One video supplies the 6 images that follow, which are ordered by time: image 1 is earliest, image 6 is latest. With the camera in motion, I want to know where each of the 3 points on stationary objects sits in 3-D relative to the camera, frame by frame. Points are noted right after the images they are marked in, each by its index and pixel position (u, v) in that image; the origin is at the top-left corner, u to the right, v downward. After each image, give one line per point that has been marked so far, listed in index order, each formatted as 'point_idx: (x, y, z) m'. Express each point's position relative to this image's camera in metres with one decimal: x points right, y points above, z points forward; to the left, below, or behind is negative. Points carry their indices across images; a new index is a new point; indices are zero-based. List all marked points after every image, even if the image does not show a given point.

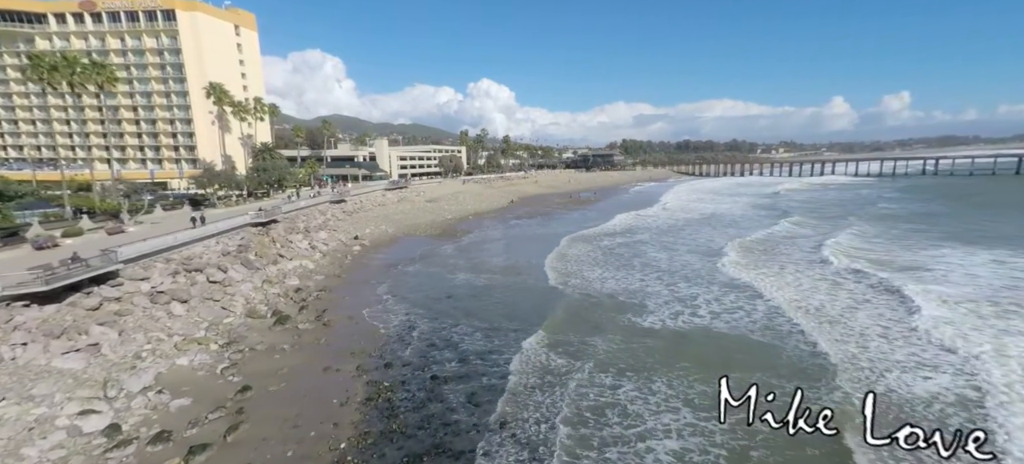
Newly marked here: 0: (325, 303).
0: (-7.3, -2.8, +19.5) m
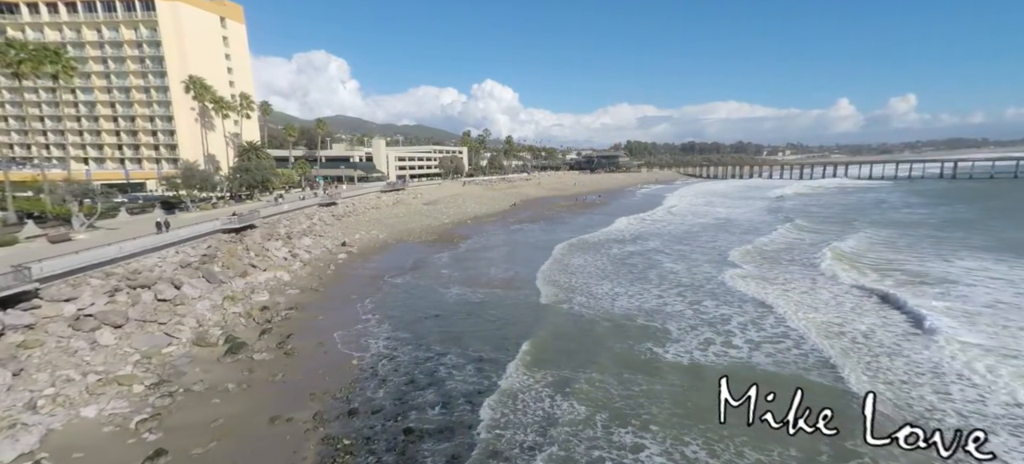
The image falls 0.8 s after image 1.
0: (-7.4, -3.2, +16.9) m
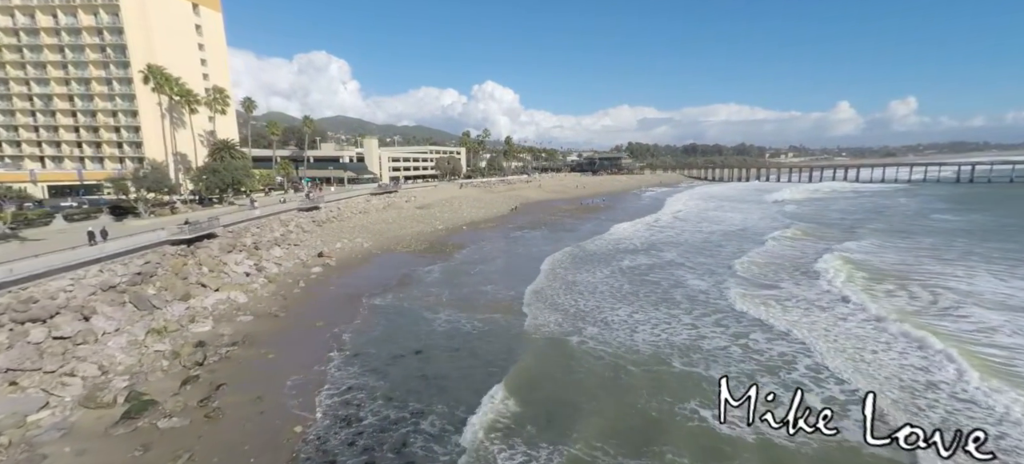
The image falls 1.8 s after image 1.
0: (-7.5, -3.6, +13.2) m
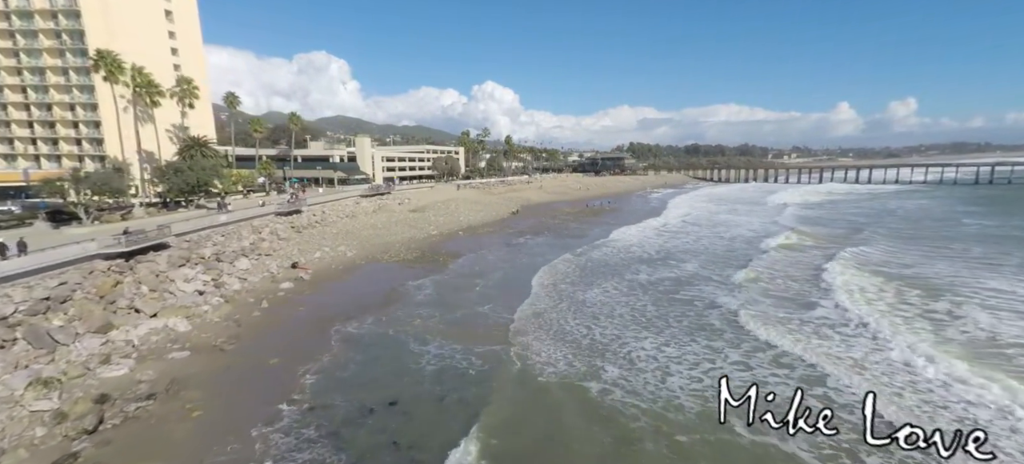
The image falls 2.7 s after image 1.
0: (-7.4, -4.1, +9.8) m
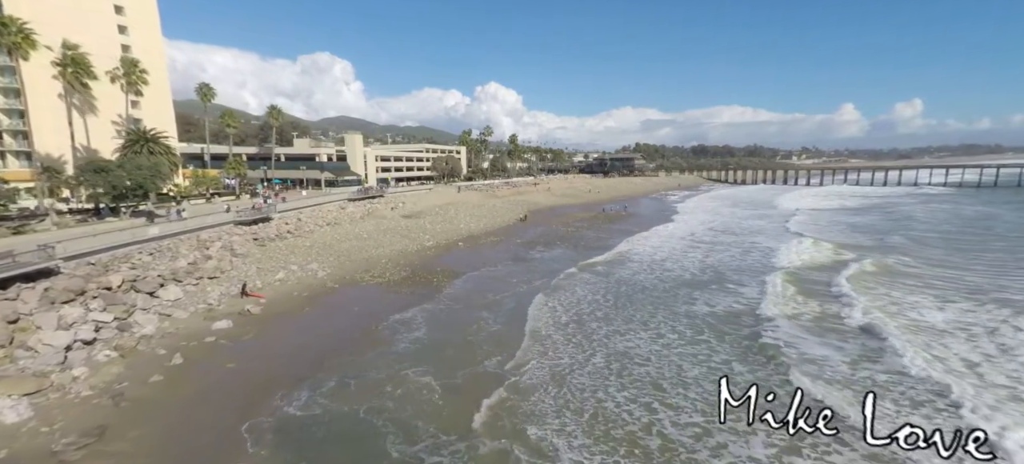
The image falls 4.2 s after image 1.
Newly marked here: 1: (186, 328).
0: (-7.0, -4.7, +4.2) m
1: (-10.3, -3.0, +15.4) m
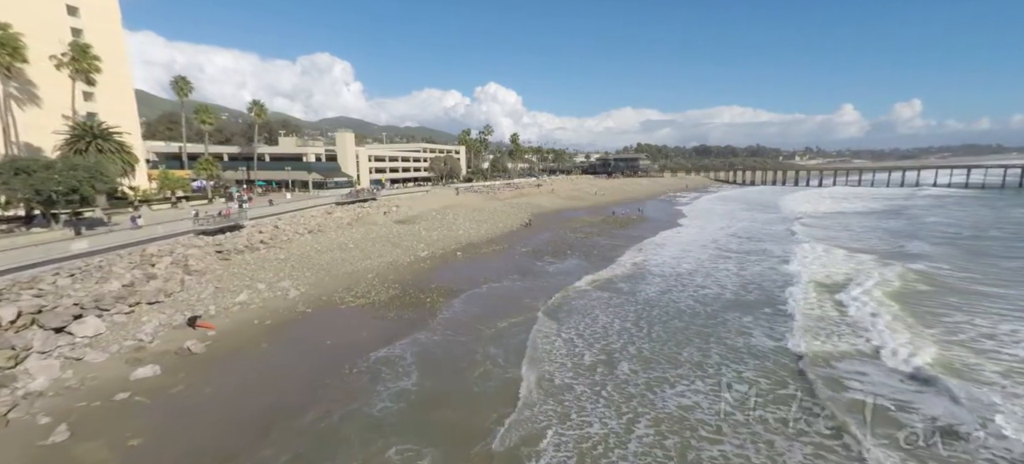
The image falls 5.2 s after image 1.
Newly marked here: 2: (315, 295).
0: (-6.6, -5.2, +0.4) m
1: (-9.9, -3.5, +11.7) m
2: (-7.9, -2.5, +19.7) m
